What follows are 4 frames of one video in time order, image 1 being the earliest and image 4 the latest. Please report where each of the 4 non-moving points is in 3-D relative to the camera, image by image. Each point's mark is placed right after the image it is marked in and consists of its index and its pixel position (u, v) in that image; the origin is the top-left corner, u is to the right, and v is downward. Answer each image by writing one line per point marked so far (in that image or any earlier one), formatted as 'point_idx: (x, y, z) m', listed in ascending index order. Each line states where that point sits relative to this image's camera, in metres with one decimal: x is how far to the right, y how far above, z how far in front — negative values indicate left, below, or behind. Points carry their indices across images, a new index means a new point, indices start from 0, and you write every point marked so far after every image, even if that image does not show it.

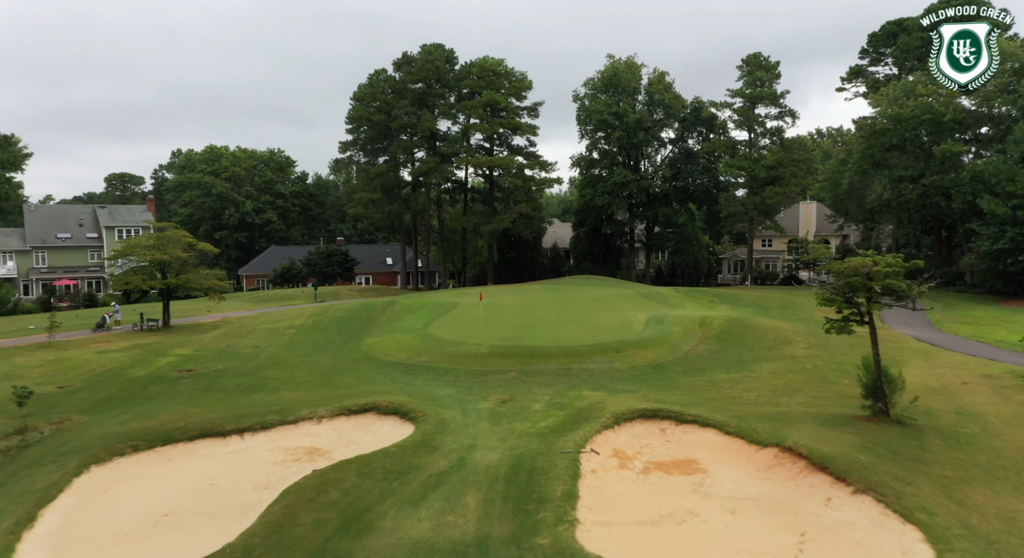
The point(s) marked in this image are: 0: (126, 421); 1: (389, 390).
0: (-8.9, -3.3, +13.8) m
1: (-3.4, -3.1, +16.5) m
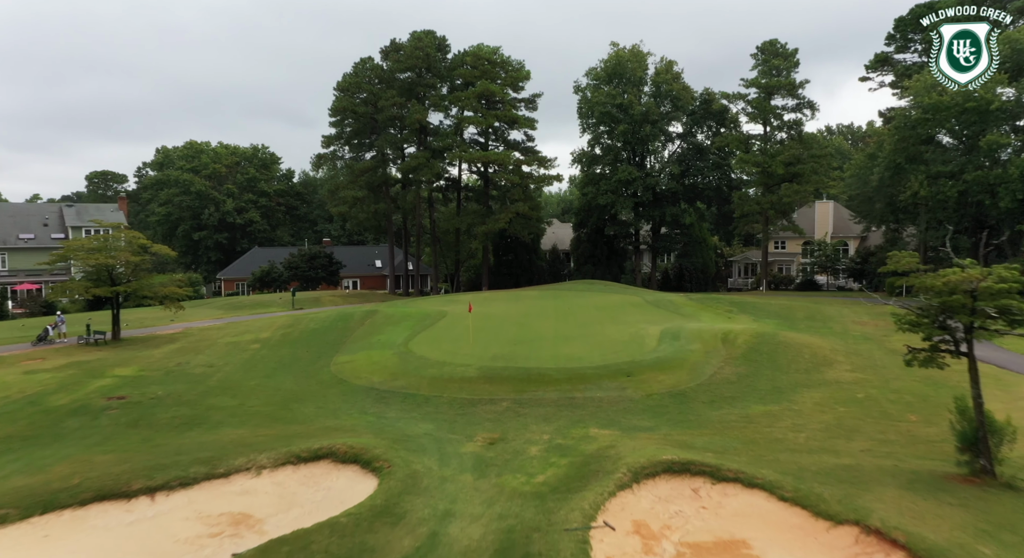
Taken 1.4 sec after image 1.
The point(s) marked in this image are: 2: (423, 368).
0: (-9.1, -3.5, +10.9) m
1: (-3.6, -3.3, +13.6) m
2: (-2.5, -2.5, +17.2) m
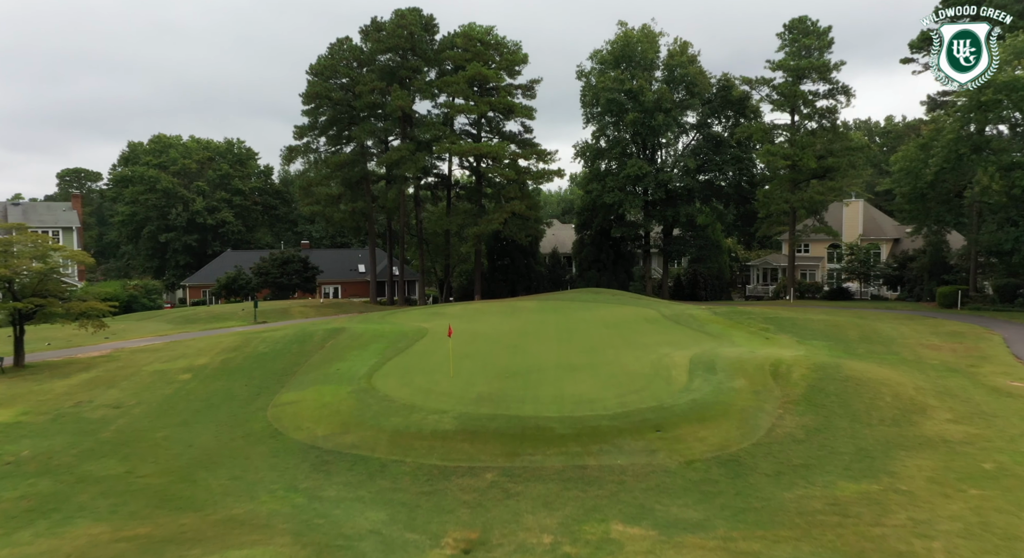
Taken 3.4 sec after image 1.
0: (-9.3, -3.9, +6.7) m
1: (-3.8, -3.7, +9.4) m
2: (-2.7, -2.9, +12.9) m
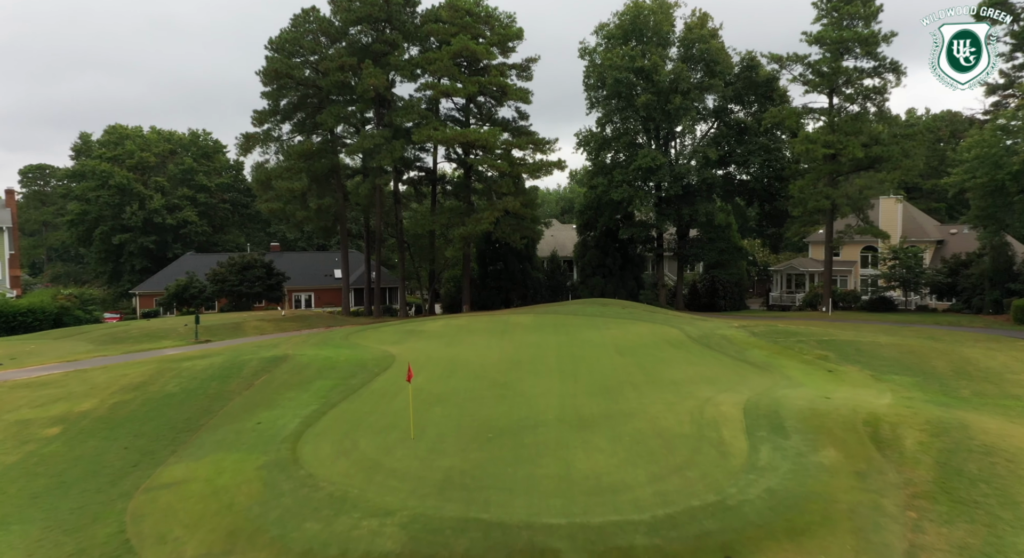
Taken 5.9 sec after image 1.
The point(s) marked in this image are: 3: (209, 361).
0: (-9.5, -4.3, +2.0) m
1: (-4.0, -4.1, +4.7) m
2: (-3.0, -3.3, +8.3) m
3: (-8.6, -2.4, +17.2) m
